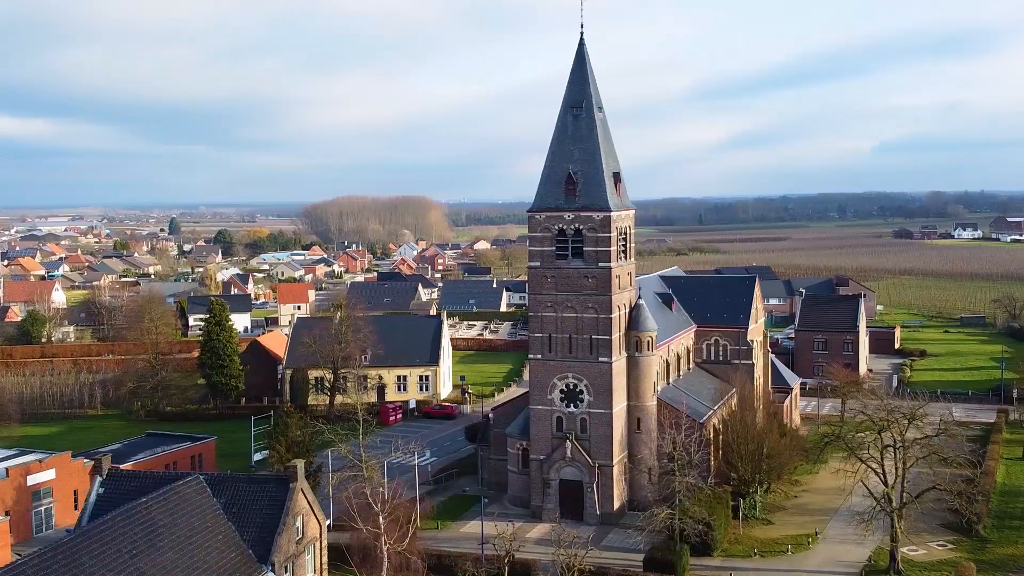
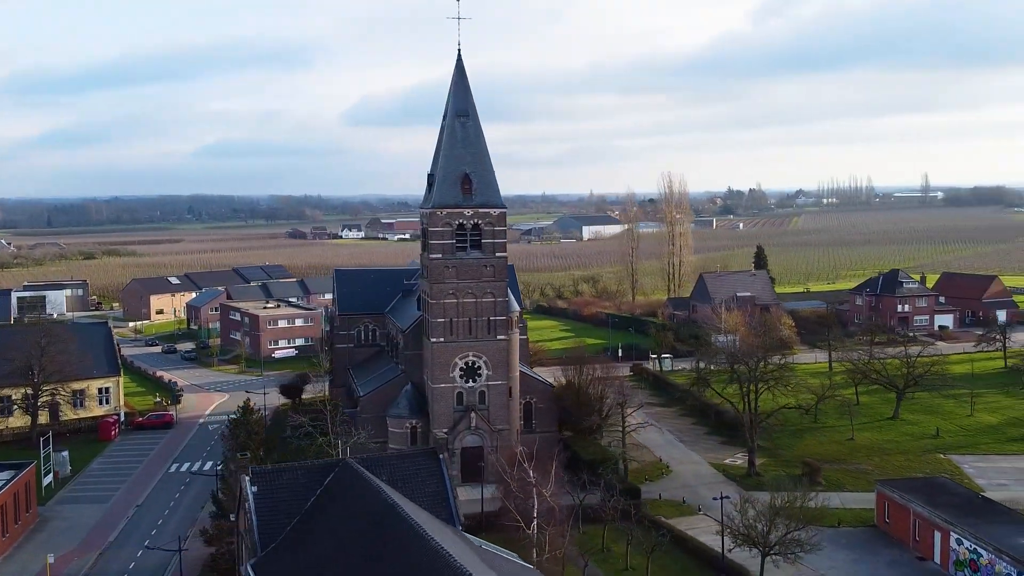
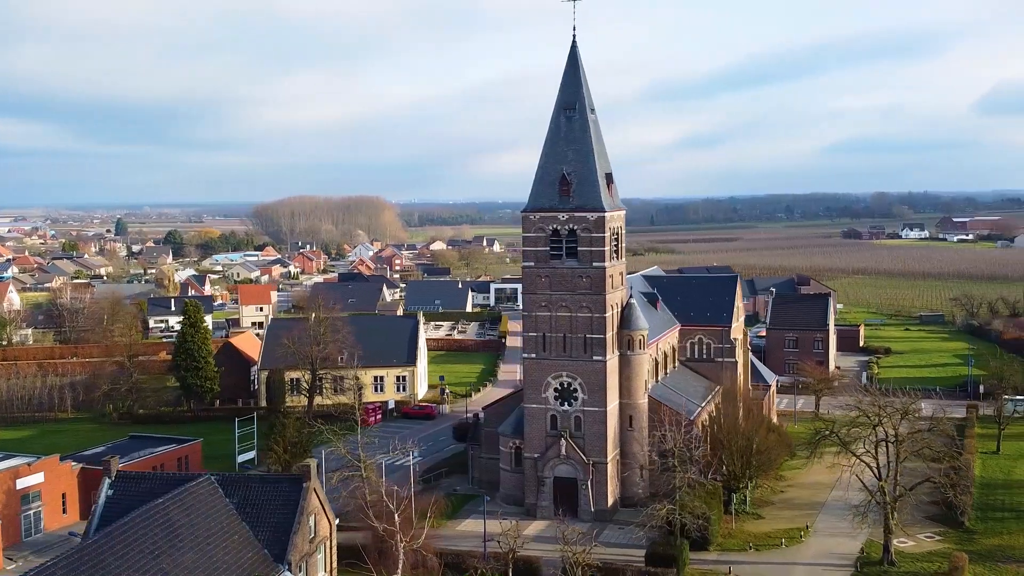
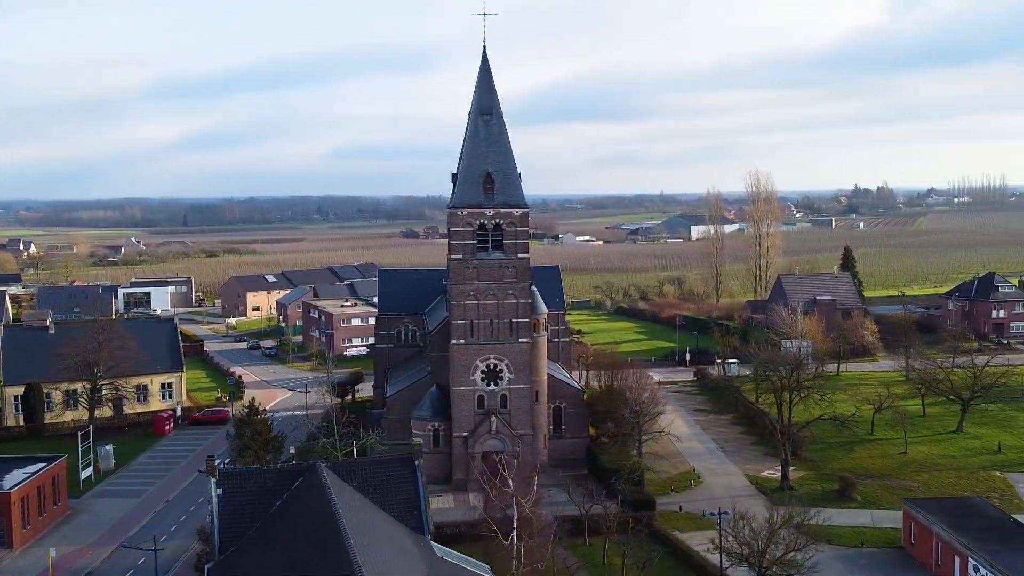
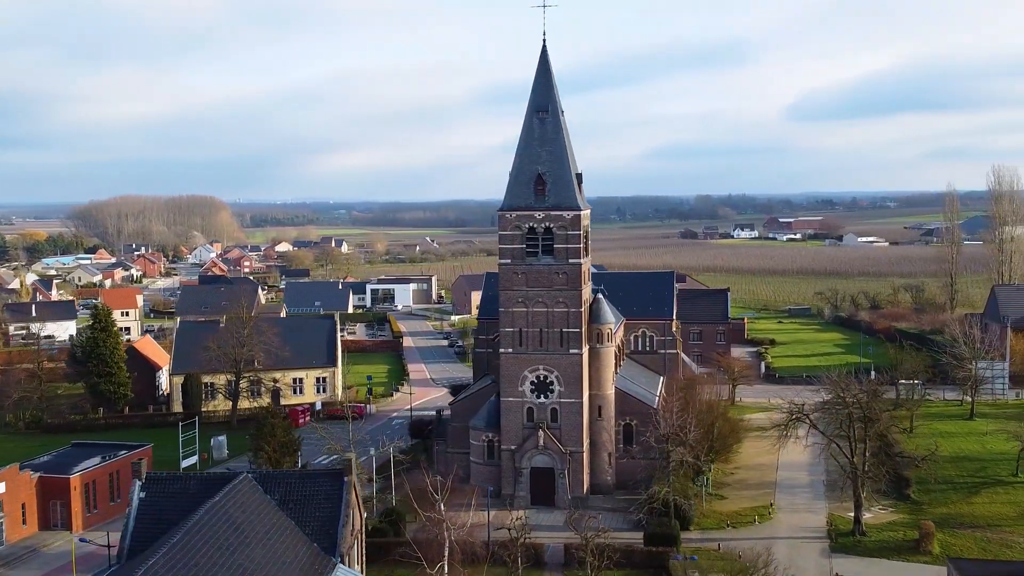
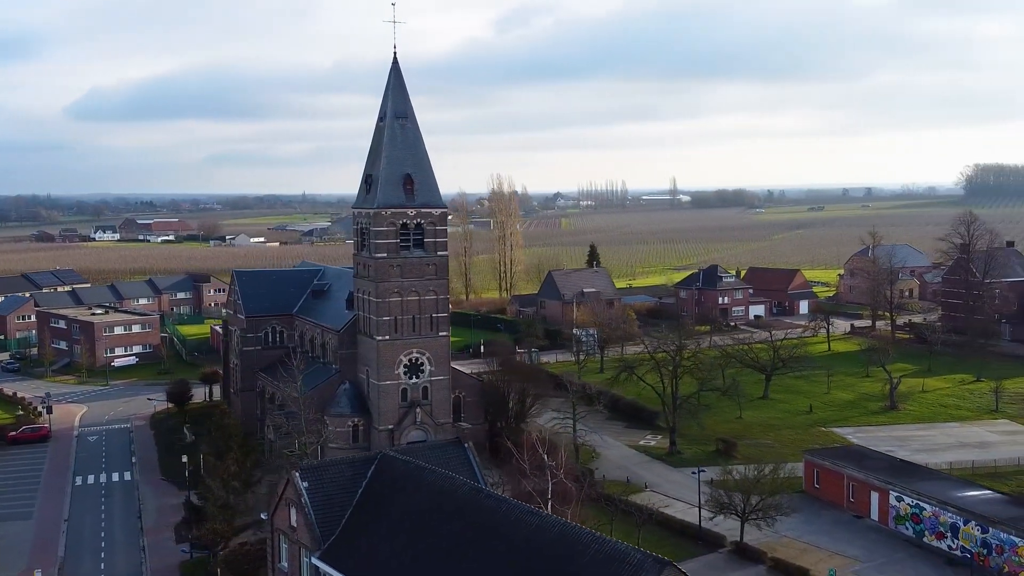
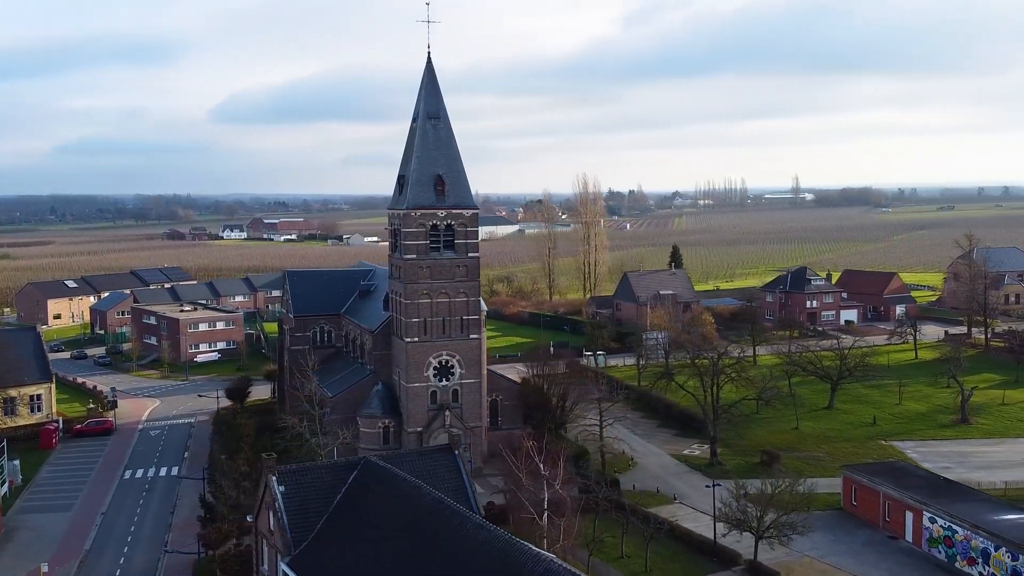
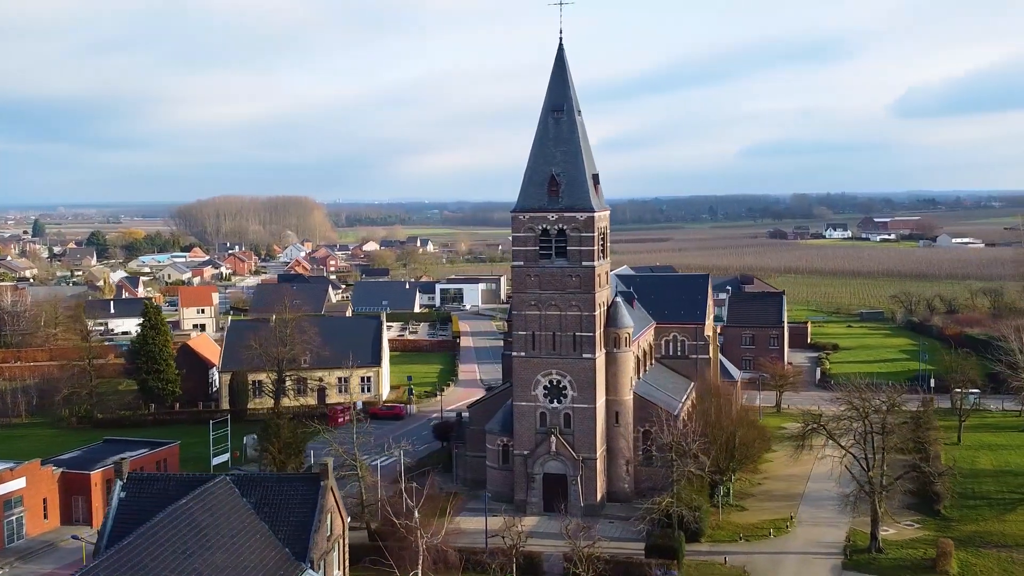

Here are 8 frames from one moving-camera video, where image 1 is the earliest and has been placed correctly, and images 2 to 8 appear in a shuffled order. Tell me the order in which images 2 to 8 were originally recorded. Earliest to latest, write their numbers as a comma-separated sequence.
3, 8, 5, 4, 2, 7, 6
